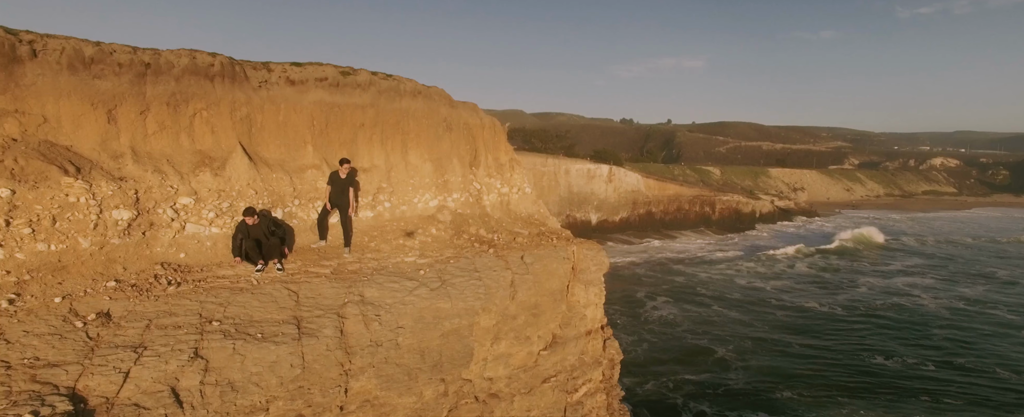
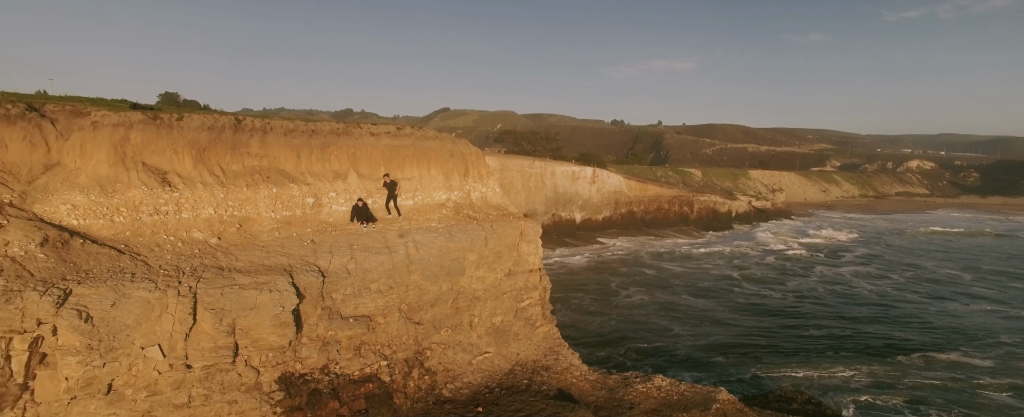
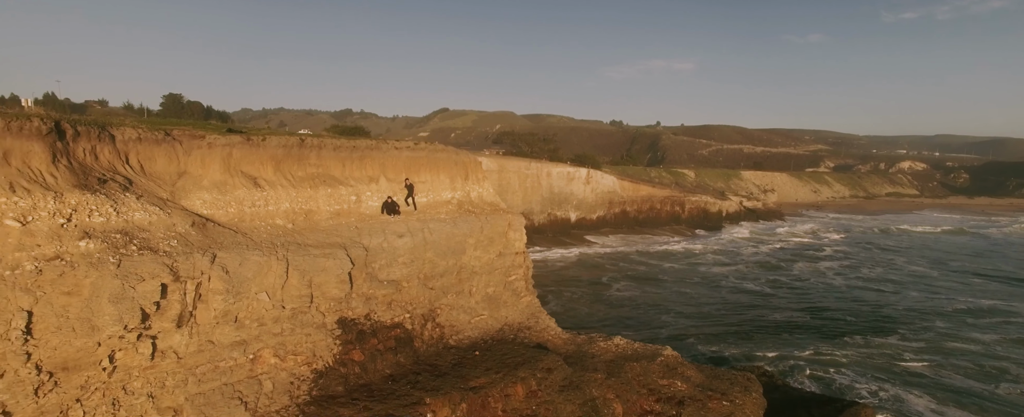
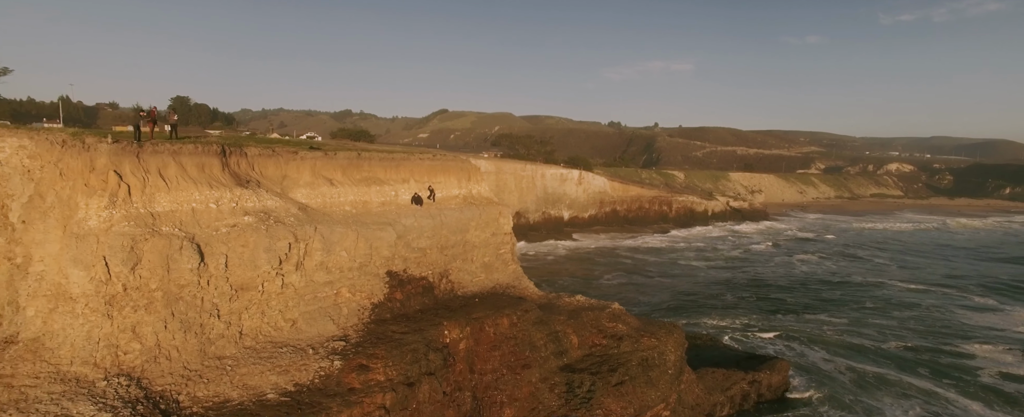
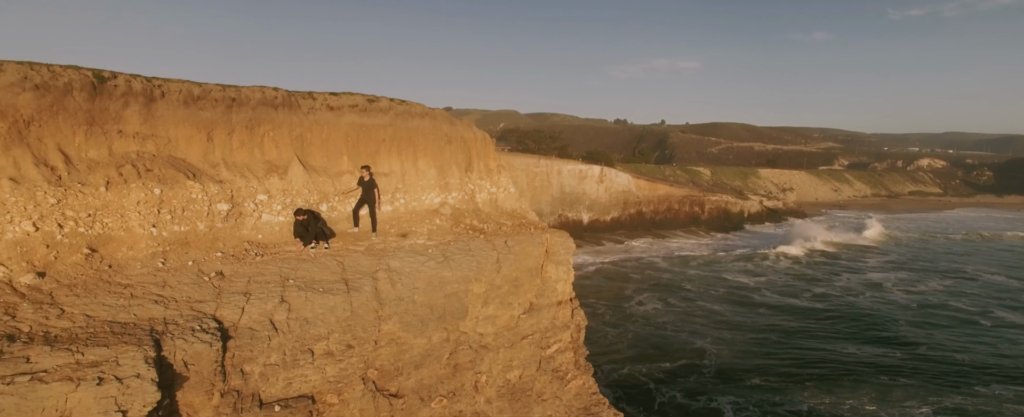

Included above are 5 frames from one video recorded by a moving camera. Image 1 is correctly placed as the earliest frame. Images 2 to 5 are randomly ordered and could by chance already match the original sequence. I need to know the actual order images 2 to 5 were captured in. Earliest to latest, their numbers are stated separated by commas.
5, 2, 3, 4
